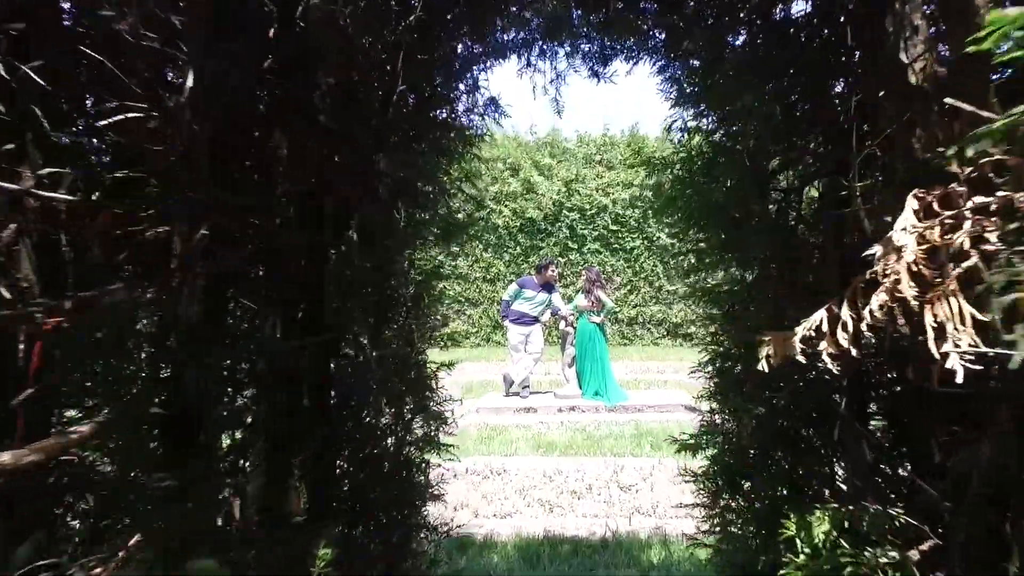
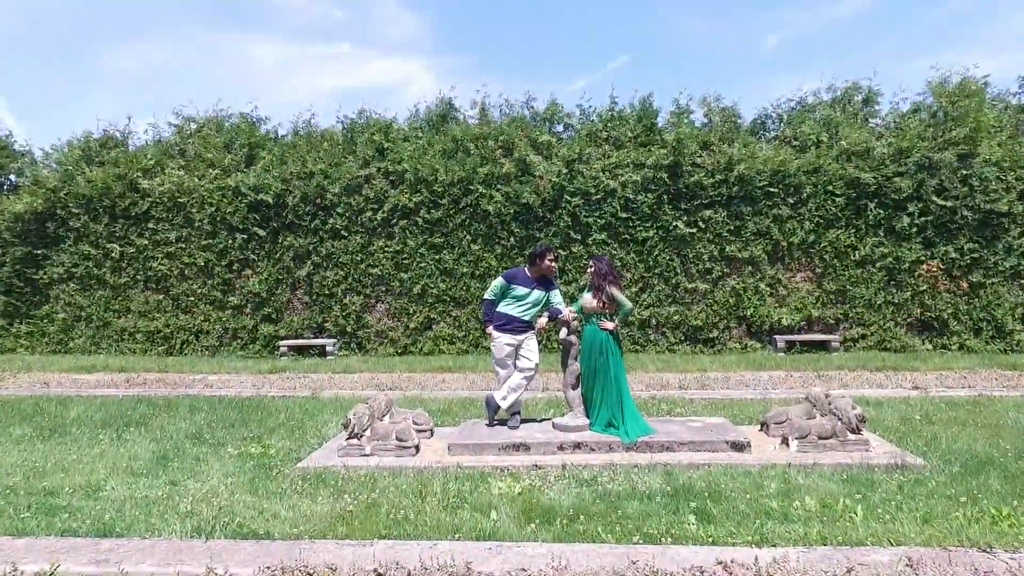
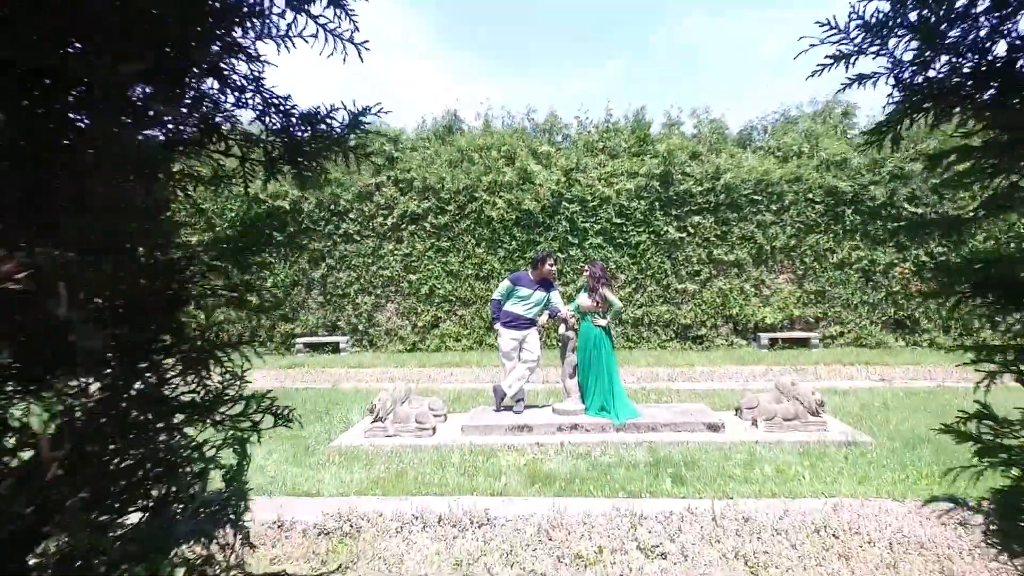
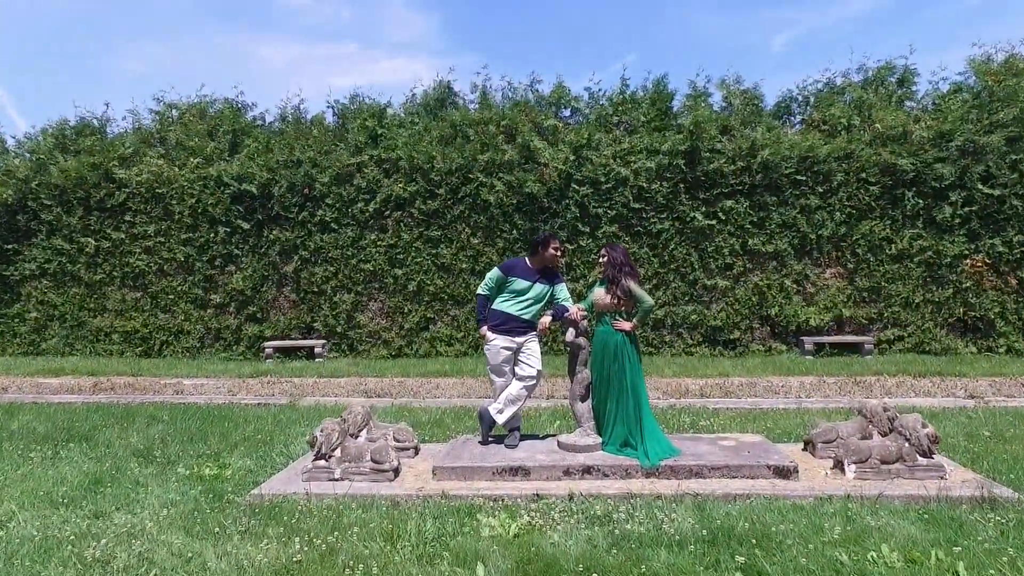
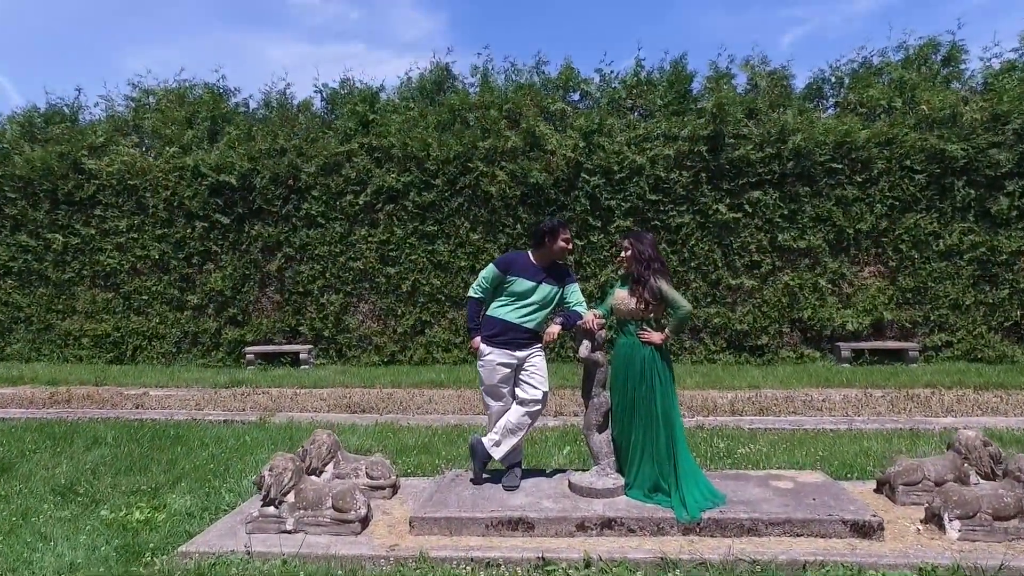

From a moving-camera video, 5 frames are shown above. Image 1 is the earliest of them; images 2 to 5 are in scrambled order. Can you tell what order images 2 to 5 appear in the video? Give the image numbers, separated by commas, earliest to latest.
3, 2, 4, 5
